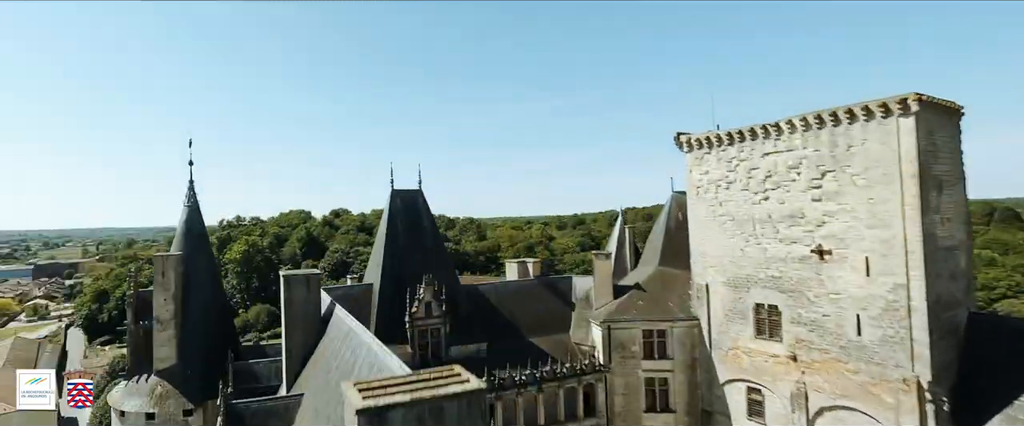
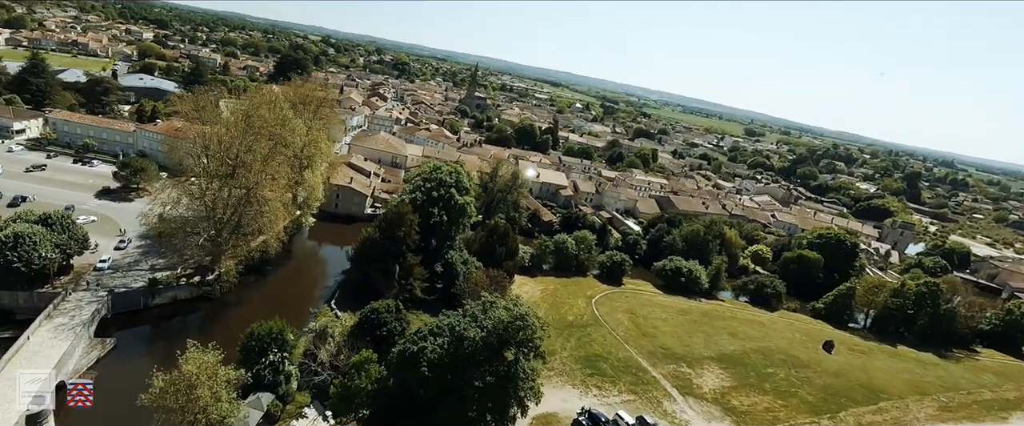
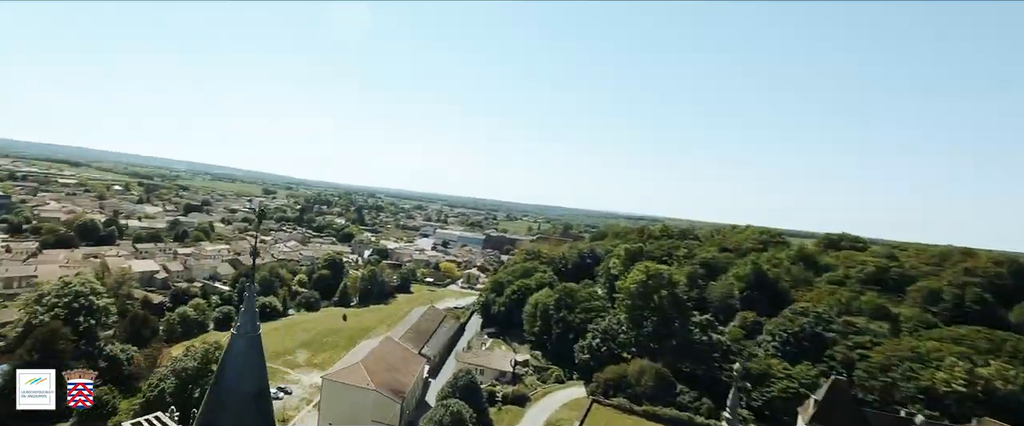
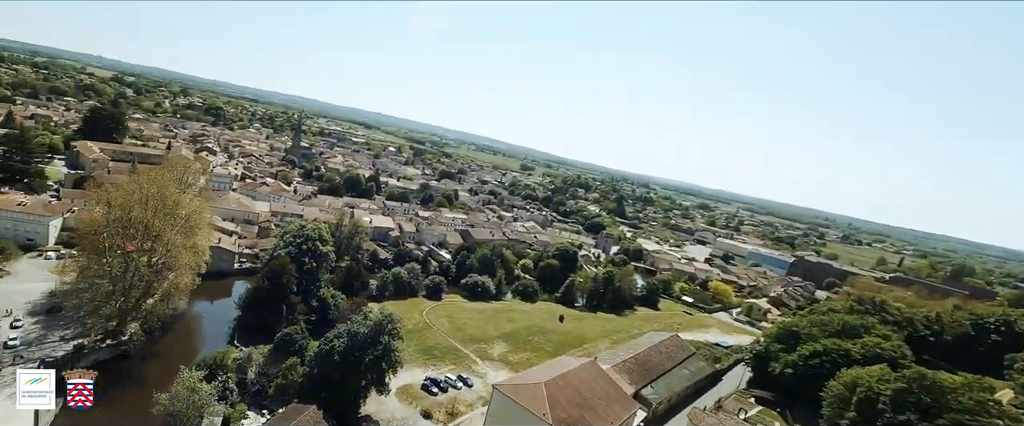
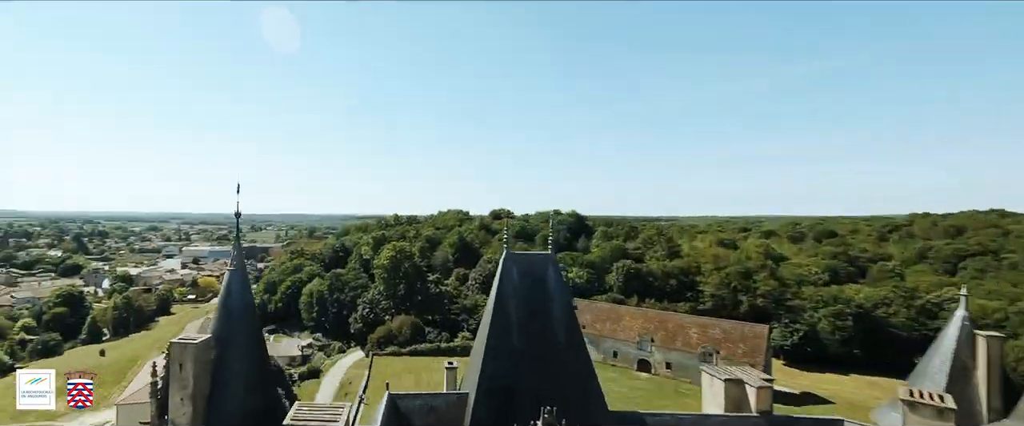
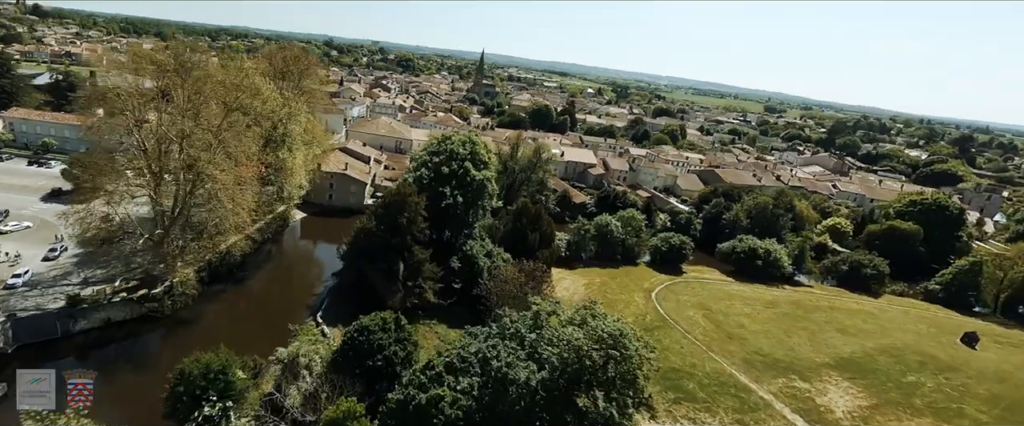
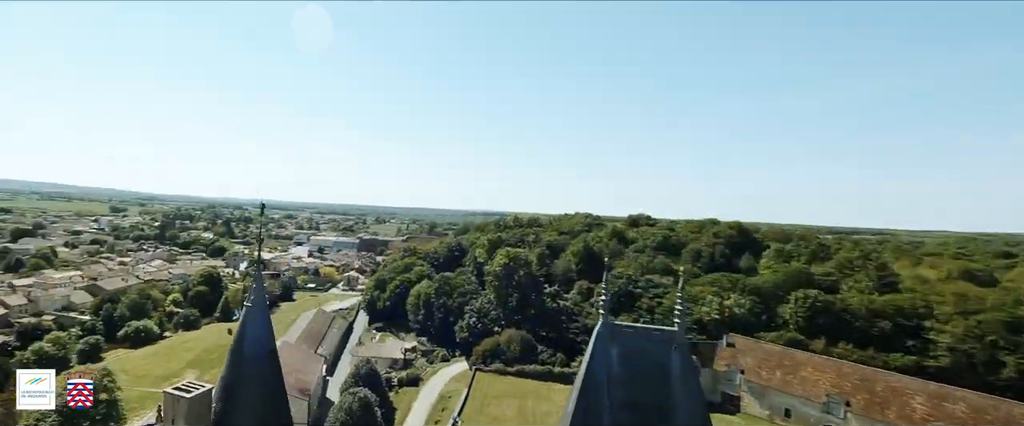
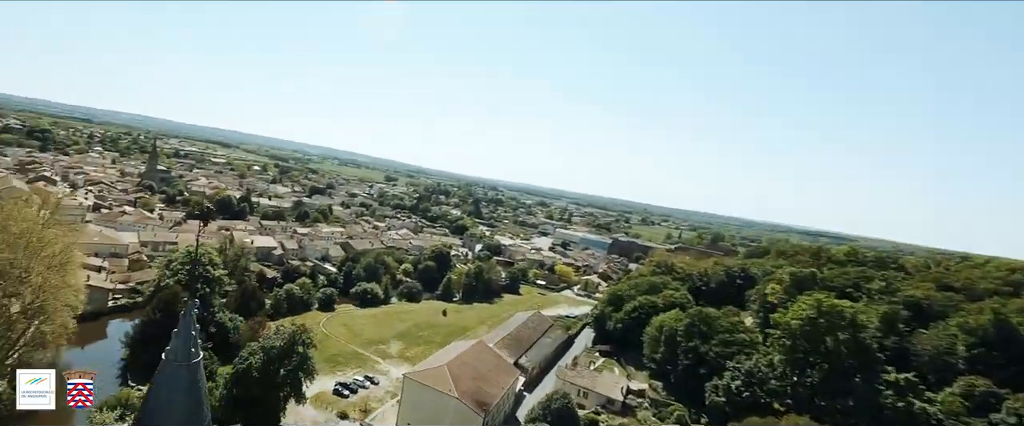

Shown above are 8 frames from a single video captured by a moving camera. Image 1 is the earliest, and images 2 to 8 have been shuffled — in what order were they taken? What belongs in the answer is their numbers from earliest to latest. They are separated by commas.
5, 7, 3, 8, 4, 2, 6
